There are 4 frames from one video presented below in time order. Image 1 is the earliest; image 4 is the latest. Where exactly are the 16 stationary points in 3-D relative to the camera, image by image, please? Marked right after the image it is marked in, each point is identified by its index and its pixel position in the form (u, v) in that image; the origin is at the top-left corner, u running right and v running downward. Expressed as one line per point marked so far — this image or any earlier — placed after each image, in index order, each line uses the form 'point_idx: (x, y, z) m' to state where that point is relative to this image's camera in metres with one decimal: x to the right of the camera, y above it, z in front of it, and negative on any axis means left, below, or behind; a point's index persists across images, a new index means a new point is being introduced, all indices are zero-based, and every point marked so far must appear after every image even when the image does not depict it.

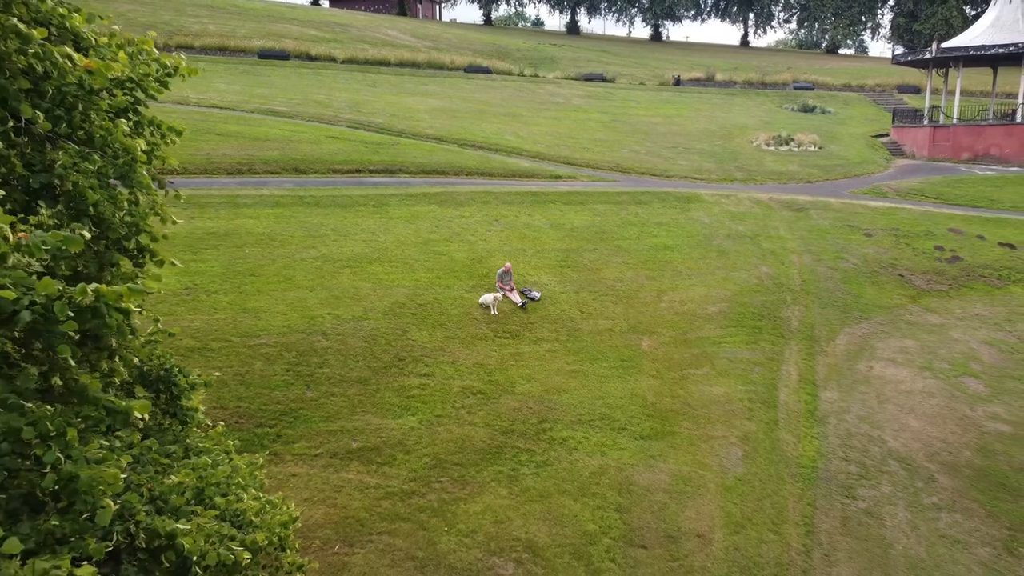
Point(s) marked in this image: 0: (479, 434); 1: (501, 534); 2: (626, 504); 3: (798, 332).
0: (-0.4, -1.5, +12.8) m
1: (-0.1, -2.1, +10.8) m
2: (+1.1, -2.0, +11.7) m
3: (+4.1, -0.6, +17.9) m
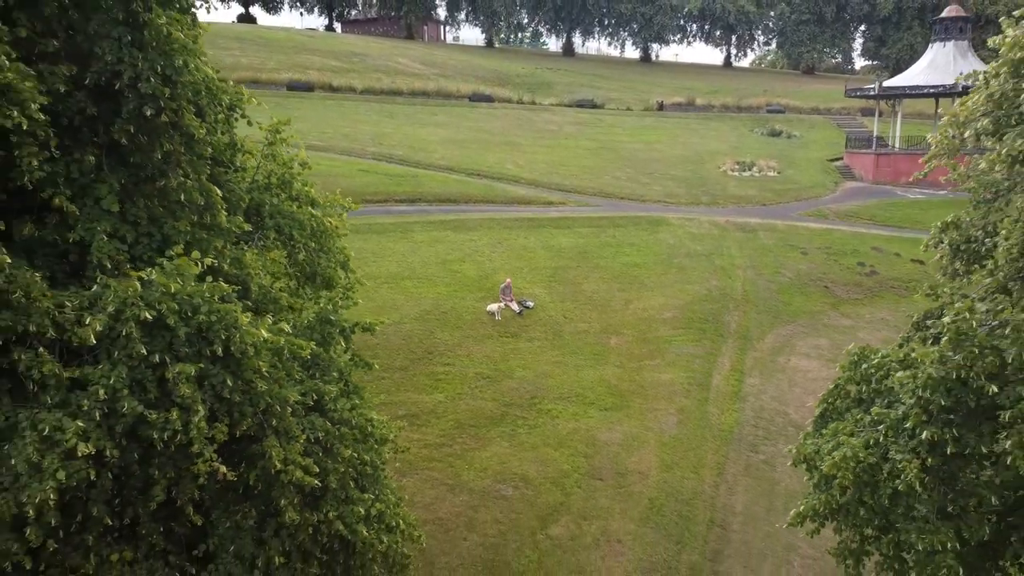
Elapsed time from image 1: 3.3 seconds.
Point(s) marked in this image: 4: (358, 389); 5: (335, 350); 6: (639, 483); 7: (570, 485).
0: (-0.4, -1.7, +18.0) m
1: (-0.1, -2.3, +16.0) m
2: (+1.1, -2.2, +16.8) m
3: (+4.1, -0.8, +23.1) m
4: (-1.1, -0.7, +9.1) m
5: (-1.2, -0.4, +8.5) m
6: (+1.6, -2.5, +16.0) m
7: (+0.7, -2.5, +15.8) m
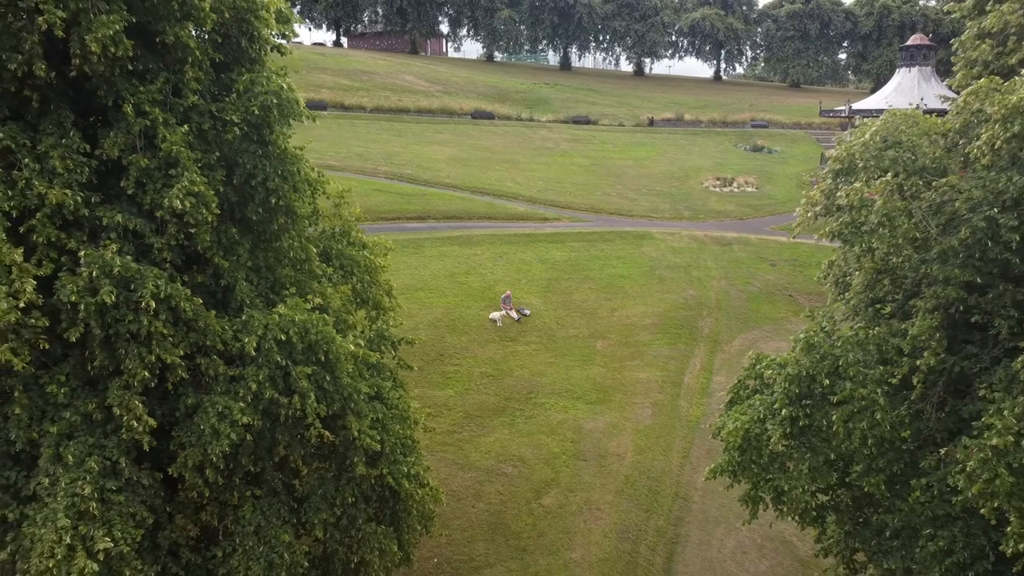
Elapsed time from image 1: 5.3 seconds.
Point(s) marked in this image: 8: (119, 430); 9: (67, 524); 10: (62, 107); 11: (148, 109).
0: (-0.4, -1.9, +21.3) m
1: (-0.1, -2.5, +19.3) m
2: (+1.1, -2.4, +20.1) m
3: (+4.1, -1.0, +26.4) m
4: (-1.1, -1.0, +12.4) m
5: (-1.2, -0.6, +11.8) m
6: (+1.6, -2.7, +19.4) m
7: (+0.7, -2.7, +19.1) m
8: (-2.8, -1.0, +8.9) m
9: (-2.8, -1.5, +7.8) m
10: (-3.1, +1.3, +8.7) m
11: (-2.6, +1.3, +8.8) m
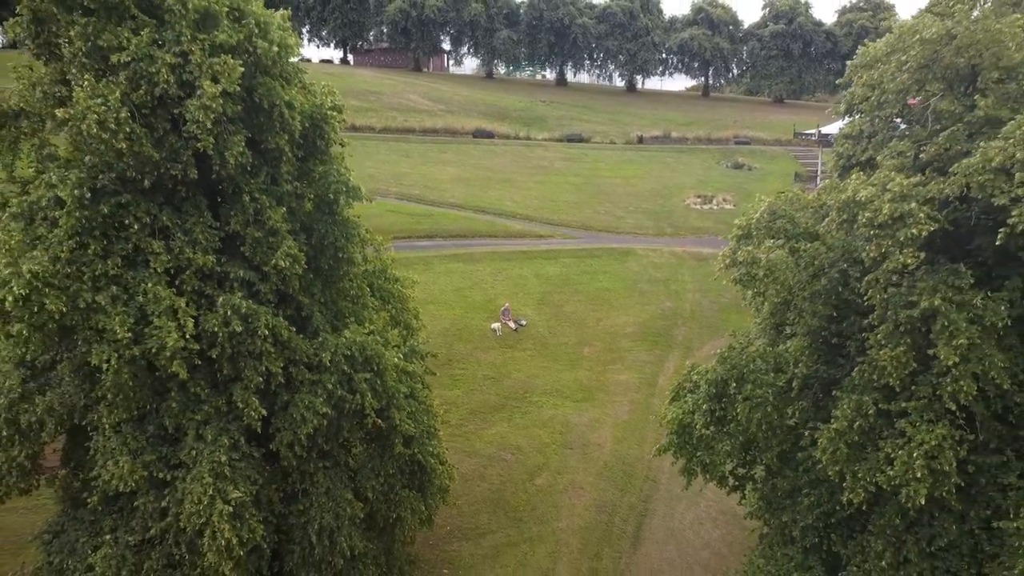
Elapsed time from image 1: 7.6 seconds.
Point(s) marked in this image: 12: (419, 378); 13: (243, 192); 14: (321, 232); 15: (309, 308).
0: (-0.4, -2.2, +25.2) m
1: (-0.1, -2.9, +23.2) m
2: (+1.0, -2.8, +24.0) m
3: (+4.1, -1.3, +30.3) m
4: (-1.1, -1.3, +16.3) m
5: (-1.2, -1.0, +15.7) m
6: (+1.6, -3.0, +23.3) m
7: (+0.7, -3.0, +23.0) m
8: (-2.8, -1.3, +12.8) m
9: (-2.8, -1.8, +11.7) m
10: (-3.2, +0.9, +12.6) m
11: (-2.6, +0.9, +12.7) m
12: (-1.2, -1.2, +16.2) m
13: (-2.7, +1.0, +12.6) m
14: (-2.1, +0.6, +13.5) m
15: (-2.2, -0.2, +13.5) m
